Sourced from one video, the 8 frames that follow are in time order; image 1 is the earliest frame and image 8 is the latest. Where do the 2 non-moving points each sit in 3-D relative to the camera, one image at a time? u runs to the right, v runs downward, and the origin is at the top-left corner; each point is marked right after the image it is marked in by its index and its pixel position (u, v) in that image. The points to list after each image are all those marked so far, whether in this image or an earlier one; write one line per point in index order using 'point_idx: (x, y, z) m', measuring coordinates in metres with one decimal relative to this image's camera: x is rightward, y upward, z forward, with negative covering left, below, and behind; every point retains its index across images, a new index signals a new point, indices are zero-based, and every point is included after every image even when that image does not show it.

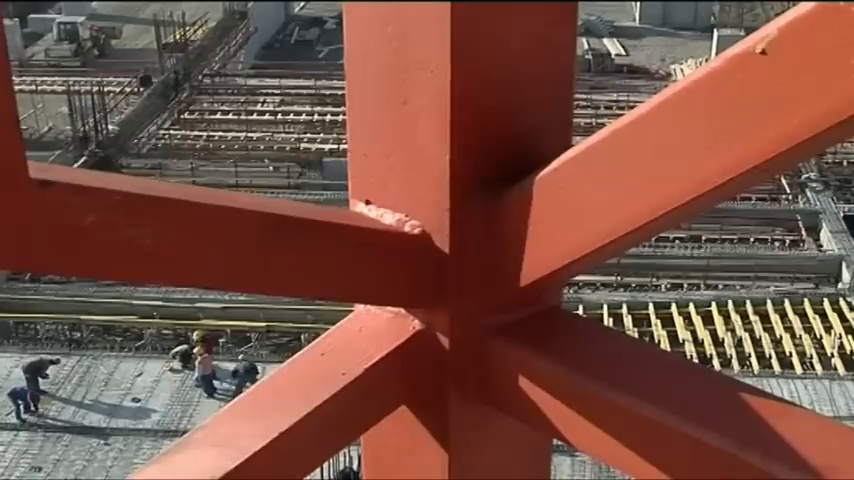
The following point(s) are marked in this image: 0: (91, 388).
0: (-1.3, -0.6, +5.1) m
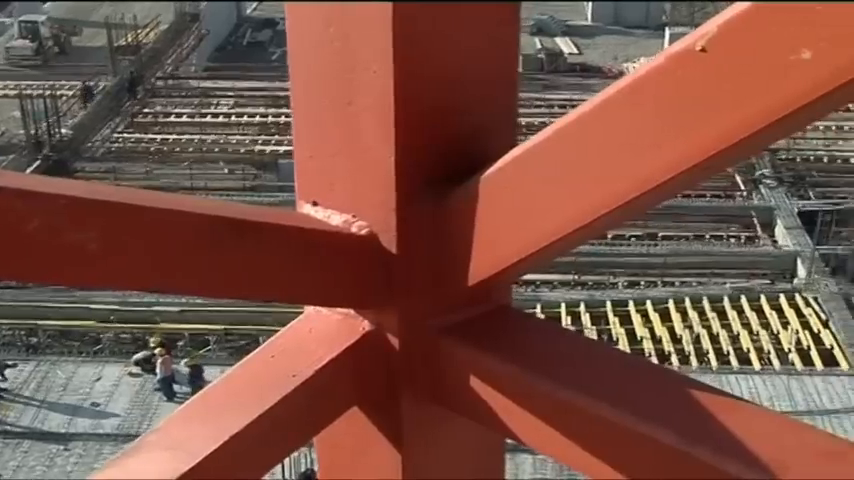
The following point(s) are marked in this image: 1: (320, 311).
0: (-1.4, -0.6, +5.1) m
1: (-0.2, -0.1, +2.0) m
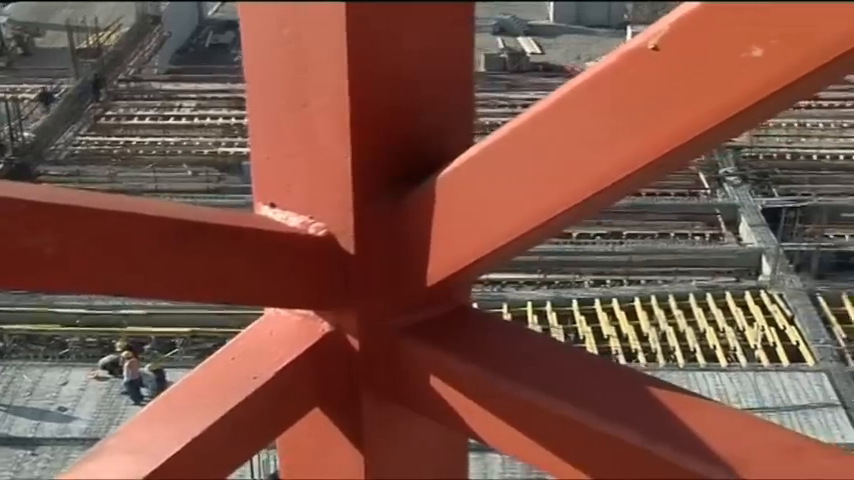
0: (-1.6, -0.6, +5.1) m
1: (-0.2, -0.1, +2.0) m
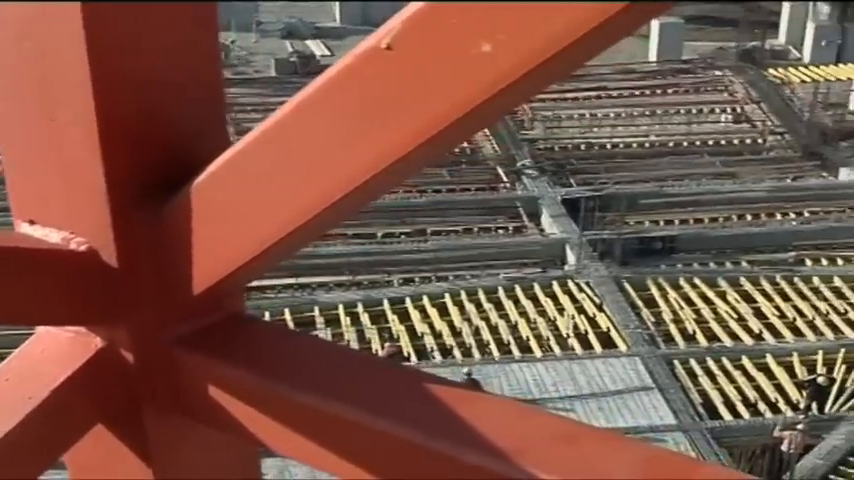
0: (-2.2, -0.7, +4.9) m
1: (-0.6, -0.1, +2.0) m
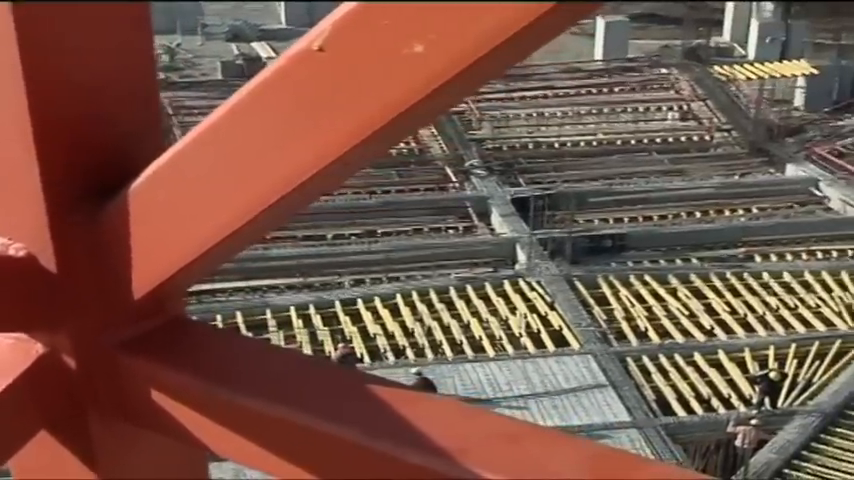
0: (-2.3, -0.7, +4.9) m
1: (-0.7, -0.1, +2.0) m
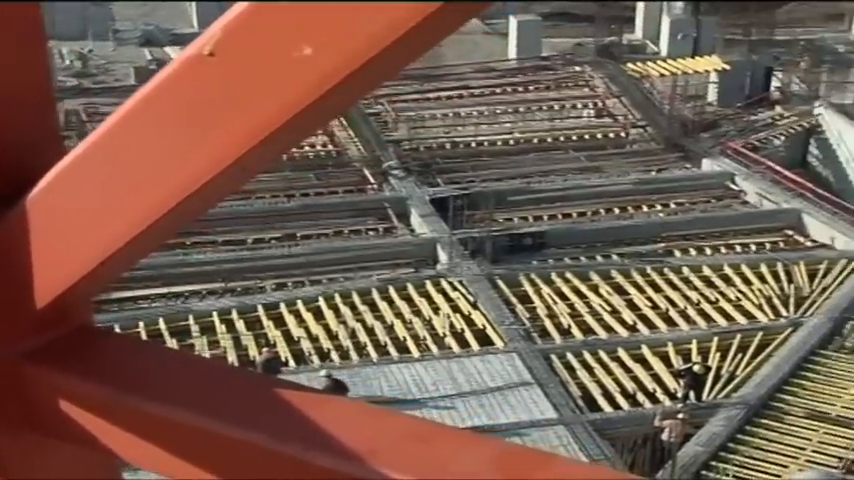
0: (-2.0, -0.7, +5.4) m
1: (-0.3, -0.1, +2.6) m
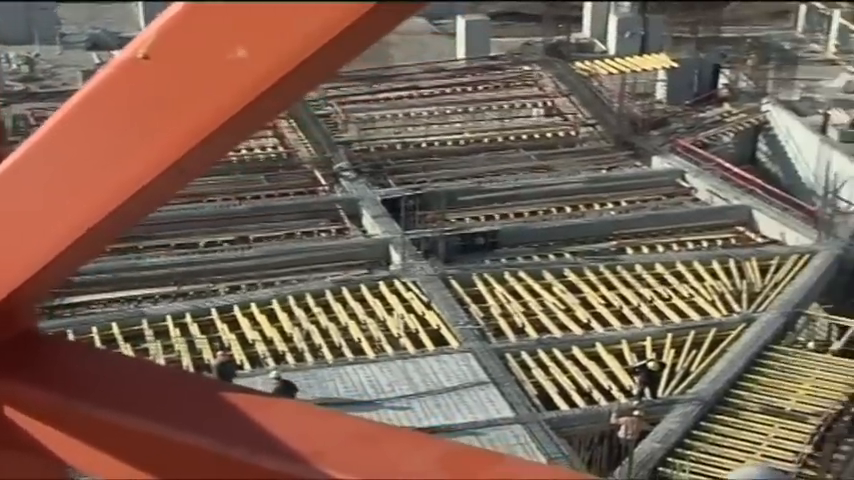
0: (-1.9, -0.8, +4.9) m
1: (-0.1, -0.2, +2.2) m
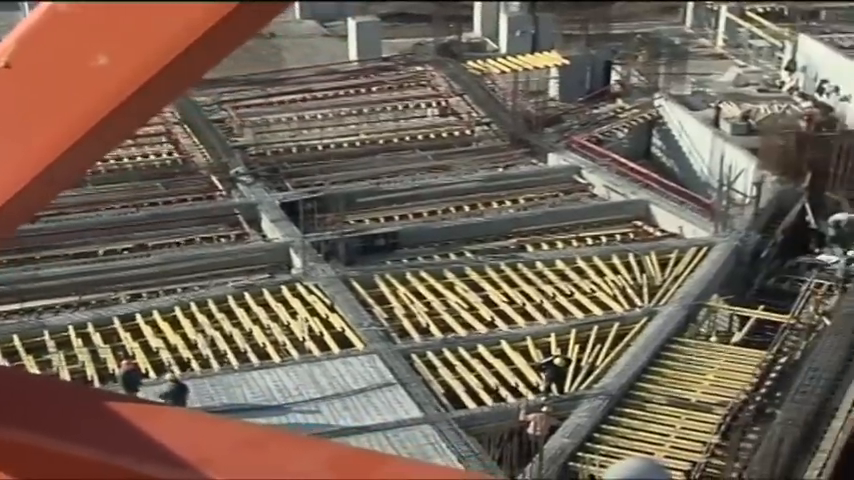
0: (-1.5, -1.1, +4.4) m
1: (+0.5, -0.4, +1.8) m
